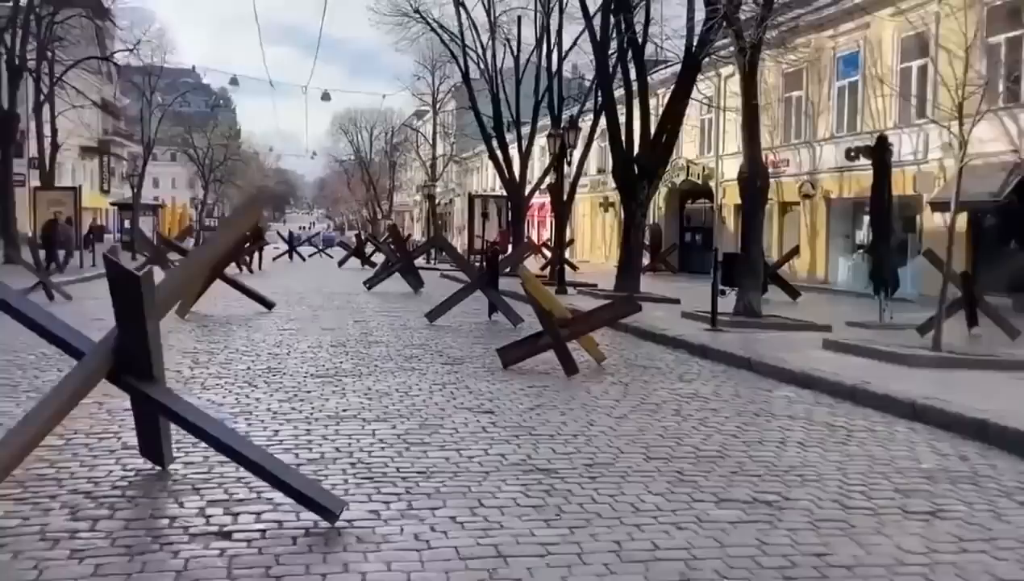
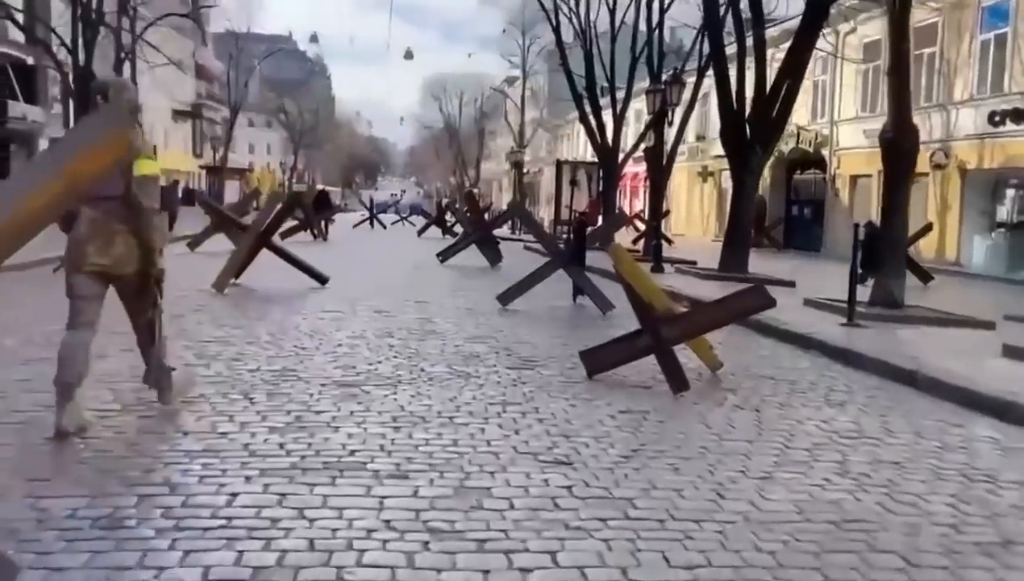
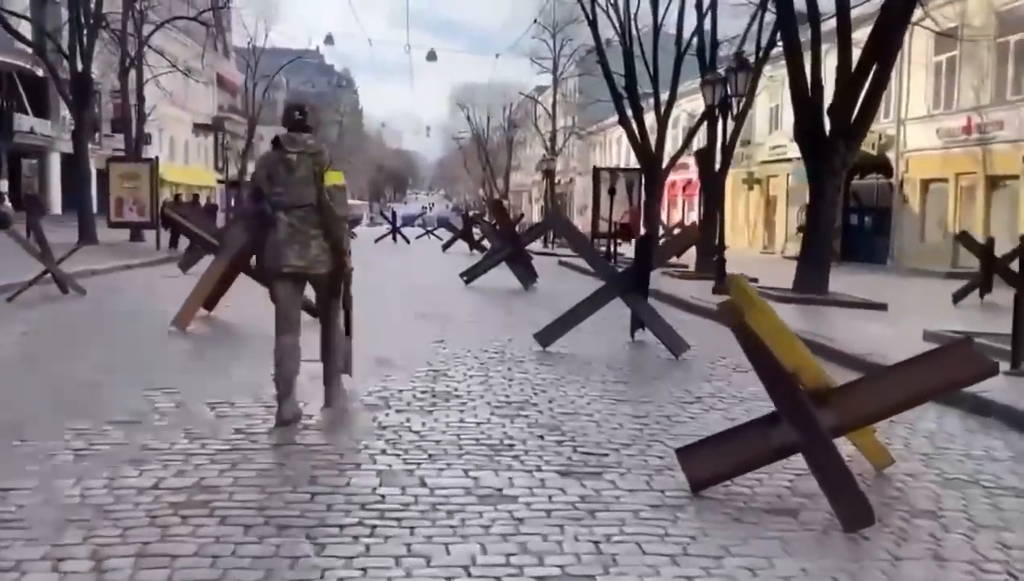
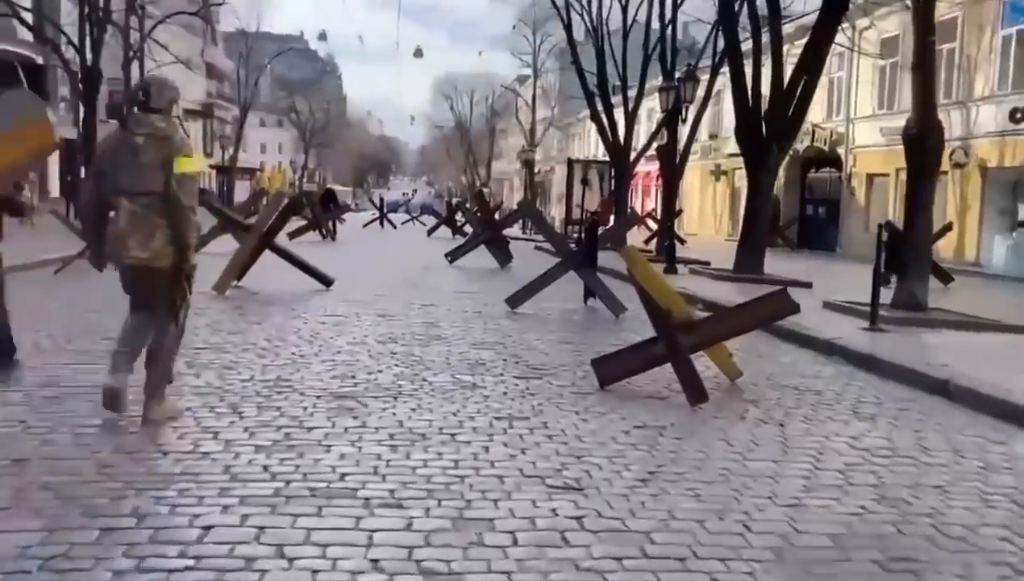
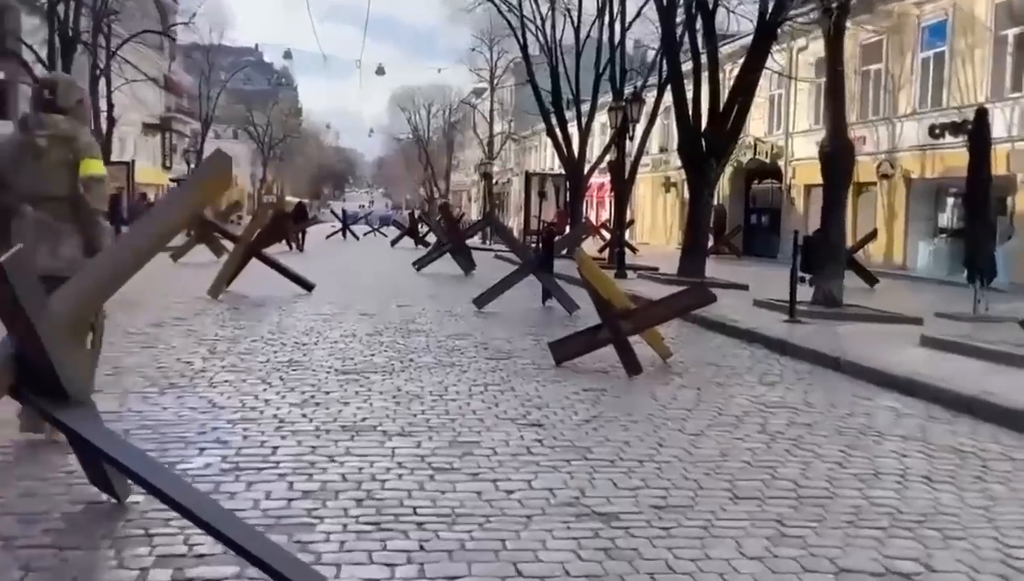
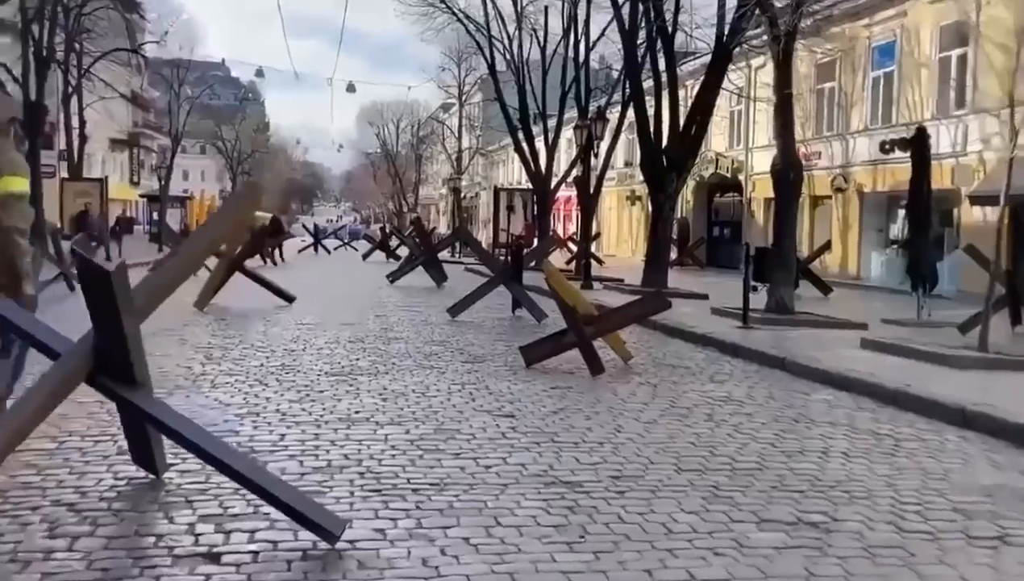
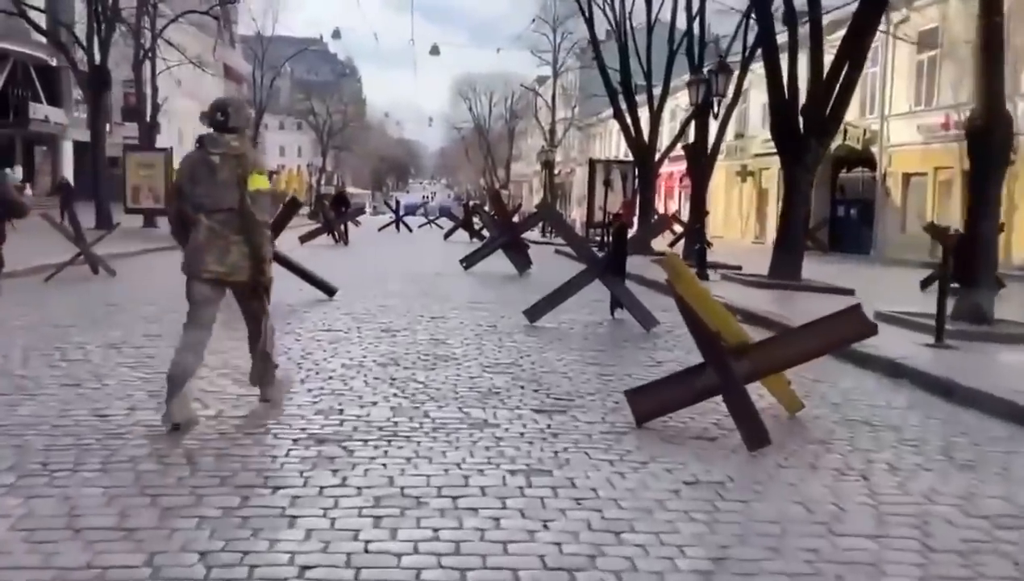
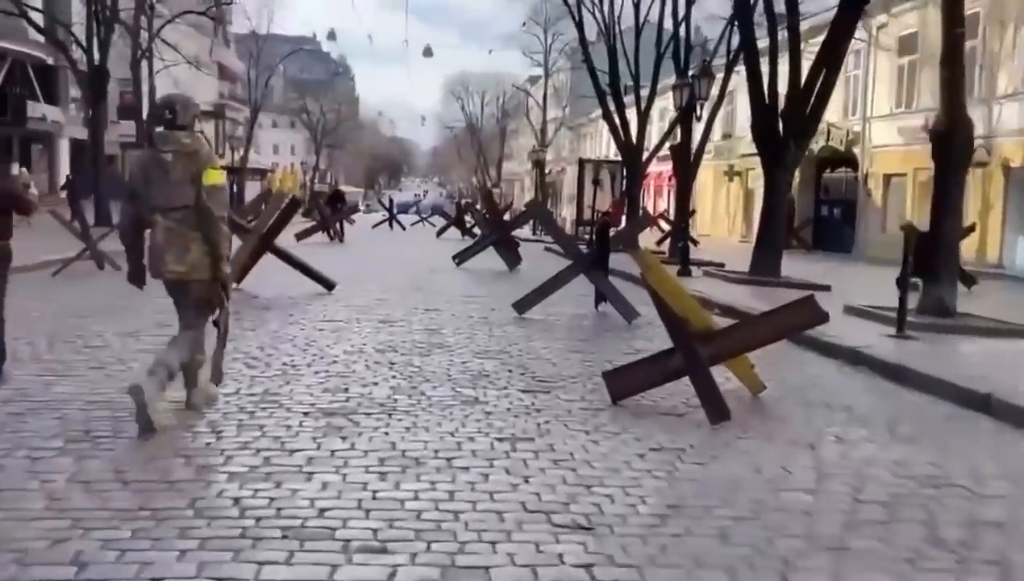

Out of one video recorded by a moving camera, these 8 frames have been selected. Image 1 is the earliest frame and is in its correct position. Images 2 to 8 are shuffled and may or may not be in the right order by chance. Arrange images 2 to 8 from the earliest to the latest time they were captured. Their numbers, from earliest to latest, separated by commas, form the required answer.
6, 5, 2, 4, 8, 7, 3
